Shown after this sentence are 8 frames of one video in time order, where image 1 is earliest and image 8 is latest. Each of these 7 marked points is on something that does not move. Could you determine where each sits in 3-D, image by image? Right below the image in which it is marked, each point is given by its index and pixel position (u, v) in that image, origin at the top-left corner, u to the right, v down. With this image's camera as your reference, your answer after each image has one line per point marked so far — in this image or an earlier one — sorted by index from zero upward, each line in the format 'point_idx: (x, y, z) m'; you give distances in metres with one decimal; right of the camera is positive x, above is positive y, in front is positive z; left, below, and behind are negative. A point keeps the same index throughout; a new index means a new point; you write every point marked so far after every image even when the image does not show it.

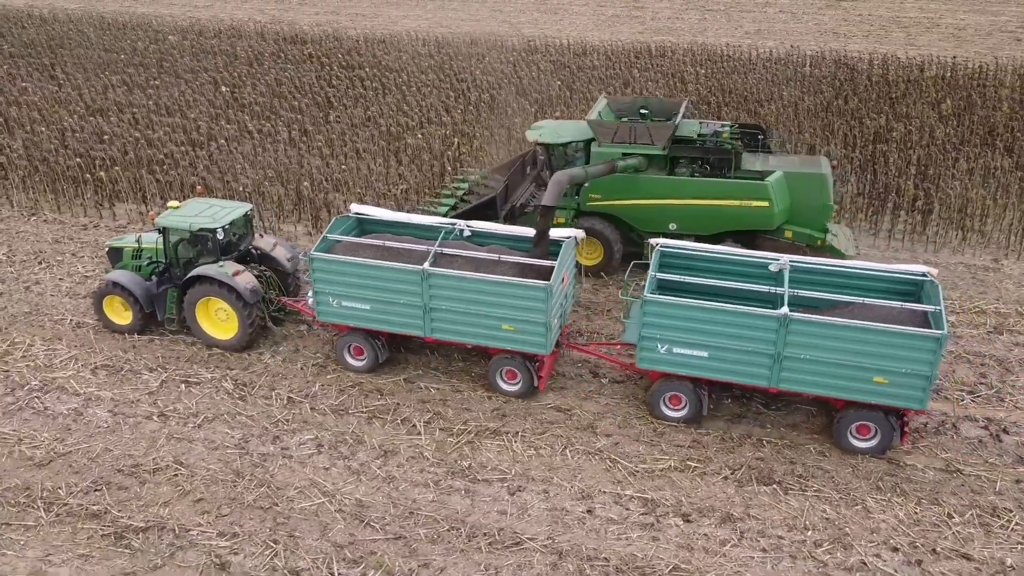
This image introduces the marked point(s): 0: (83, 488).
0: (-3.4, -1.6, +6.4) m
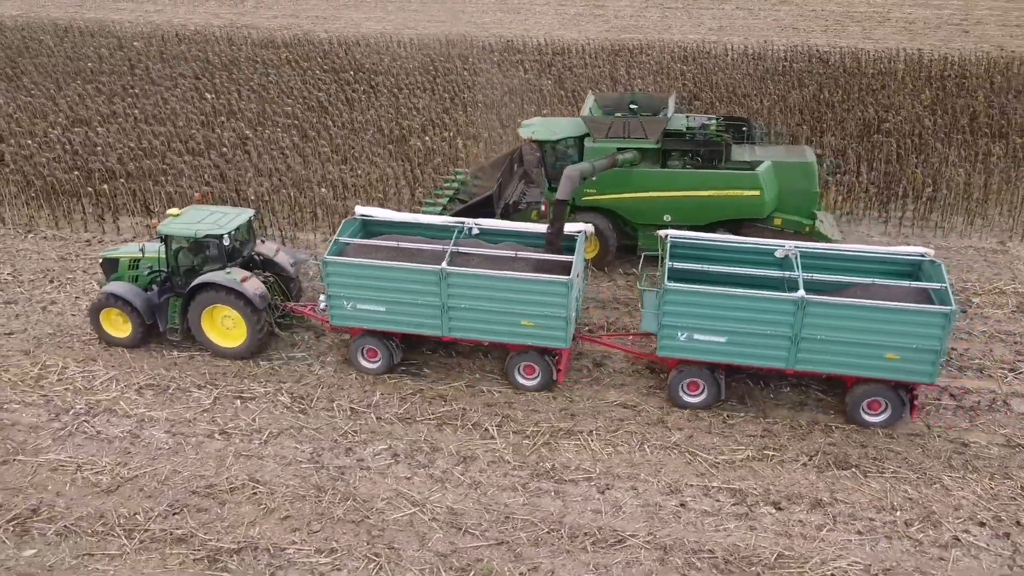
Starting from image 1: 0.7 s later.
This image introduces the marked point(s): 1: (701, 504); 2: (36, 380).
0: (-2.6, -1.7, +6.2) m
1: (+1.5, -1.7, +6.3) m
2: (-4.6, -0.9, +7.7) m
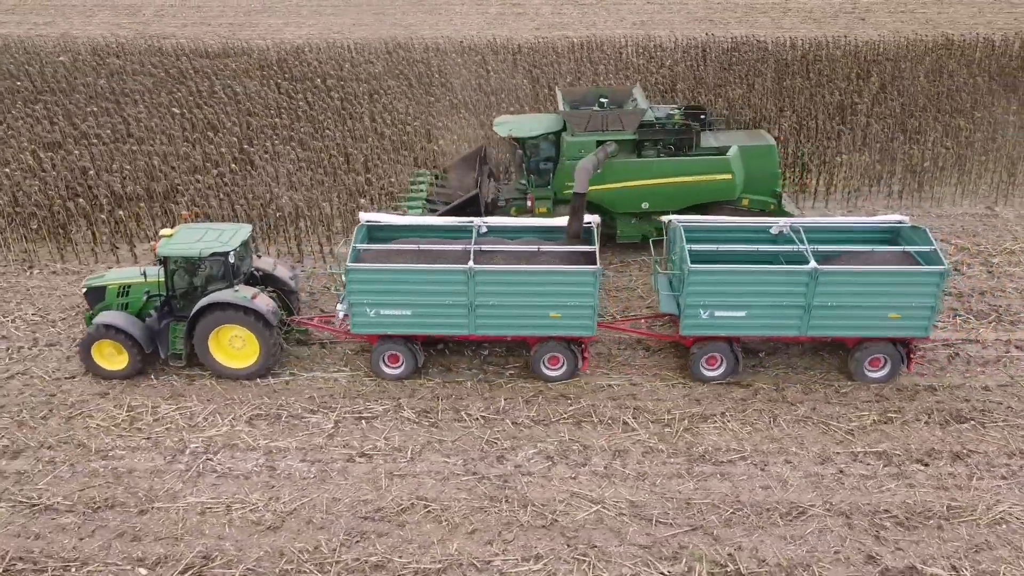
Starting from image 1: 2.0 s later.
0: (-1.2, -1.9, +5.9) m
1: (+2.9, -1.5, +6.6) m
2: (-3.4, -1.2, +7.2) m
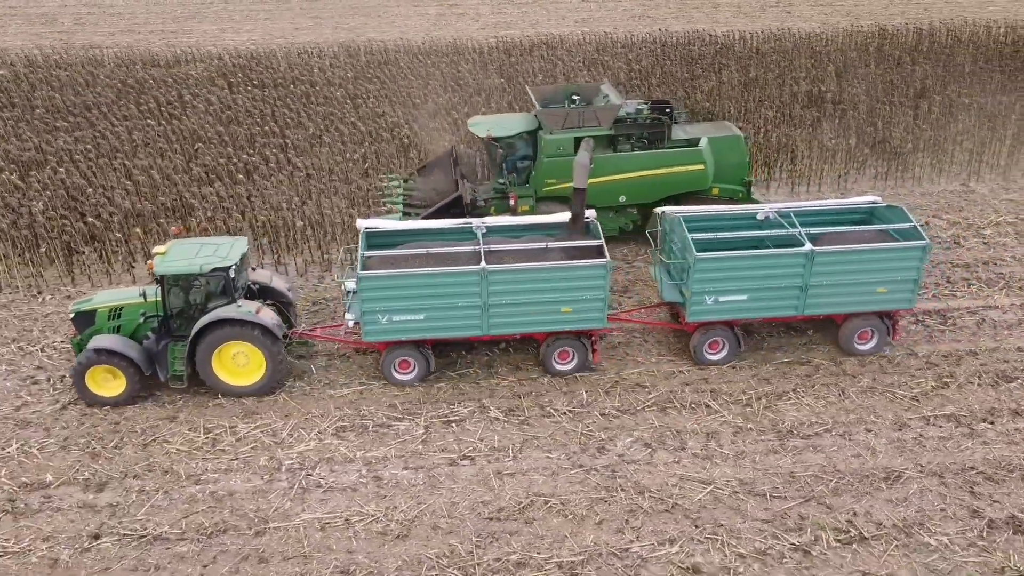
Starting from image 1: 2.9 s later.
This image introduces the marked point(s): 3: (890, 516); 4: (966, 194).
0: (-0.2, -1.9, +5.9) m
1: (+3.7, -1.3, +7.1) m
2: (-2.6, -1.3, +6.9) m
3: (+2.9, -1.7, +6.2) m
4: (+6.9, +1.4, +12.2) m
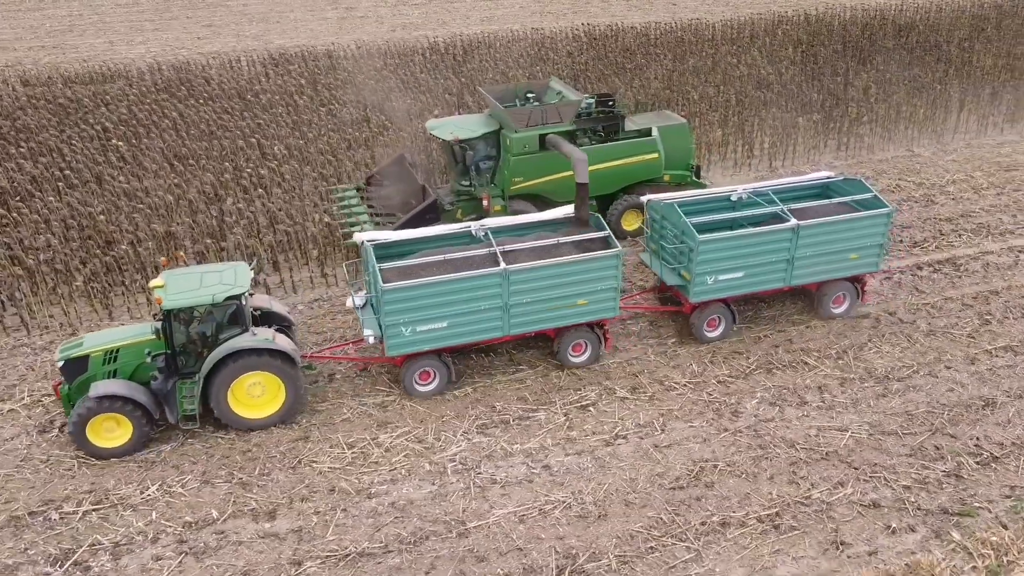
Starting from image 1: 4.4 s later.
0: (+1.3, -1.7, +6.2) m
1: (+4.9, -0.7, +8.0) m
2: (-1.3, -1.4, +6.8) m
3: (+4.3, -1.3, +7.0) m
4: (+6.8, +2.2, +13.6) m
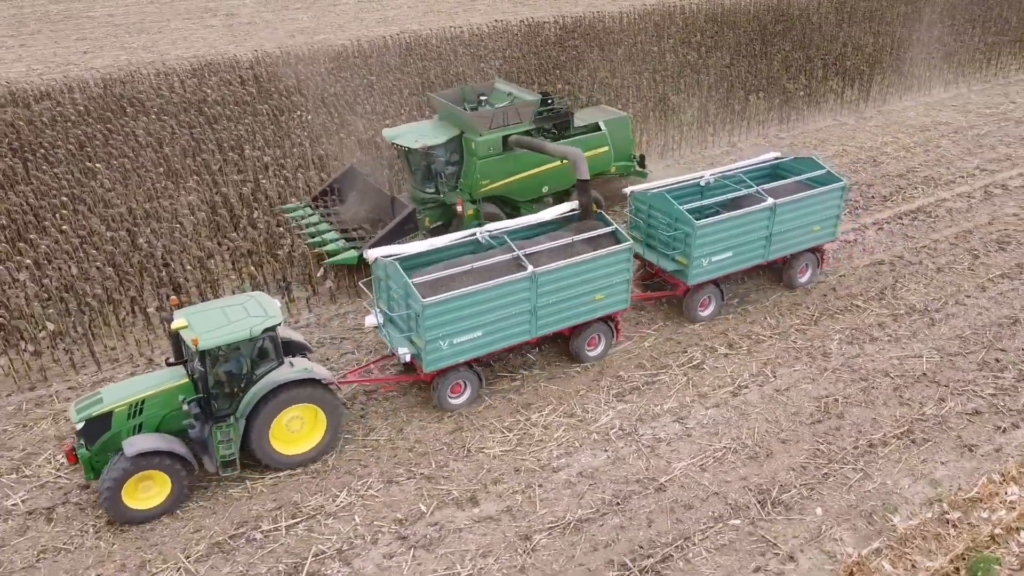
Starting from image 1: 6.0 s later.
0: (+2.7, -1.3, +7.0) m
1: (+5.8, 0.0, +9.5) m
2: (+0.1, -1.3, +7.0) m
3: (+5.5, -0.6, +8.3) m
4: (+6.3, +3.1, +15.3) m
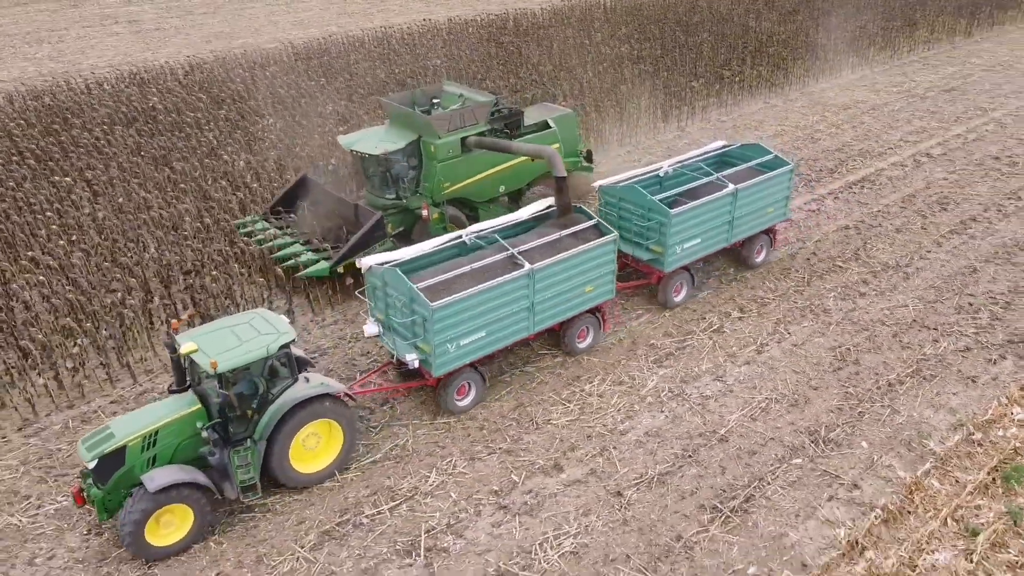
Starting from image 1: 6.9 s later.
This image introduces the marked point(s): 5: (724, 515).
0: (+3.3, -0.9, +7.7) m
1: (+5.9, +0.6, +10.6) m
2: (+0.7, -1.1, +7.4) m
3: (+5.8, 0.0, +9.5) m
4: (+5.3, +3.7, +16.4) m
5: (+1.6, -1.8, +6.2) m
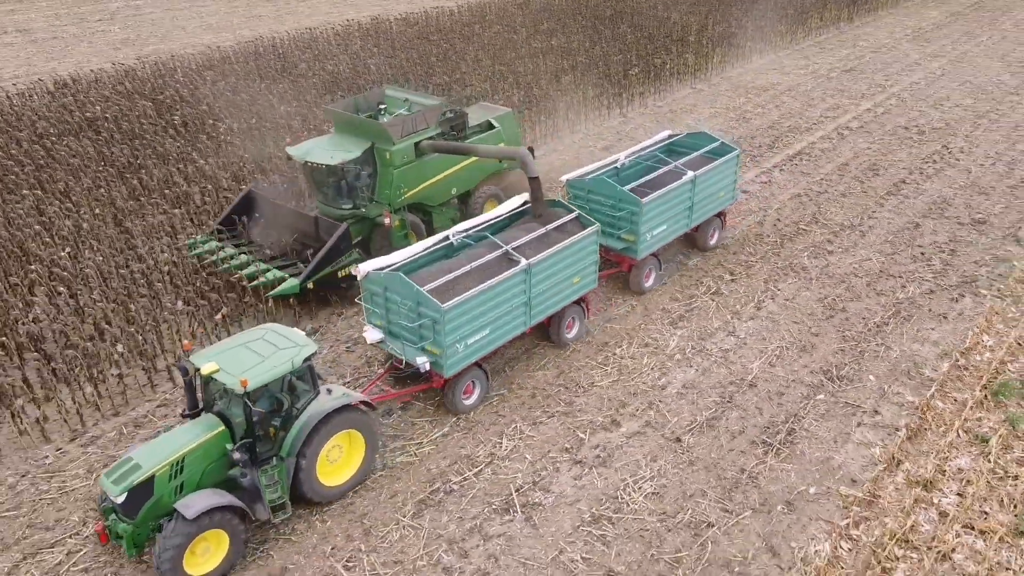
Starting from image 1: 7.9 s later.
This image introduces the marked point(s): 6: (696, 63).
0: (+3.6, -0.4, +8.7) m
1: (+5.6, +1.3, +11.8) m
2: (+1.1, -0.8, +8.0) m
3: (+5.7, +0.7, +10.7) m
4: (+4.1, +4.3, +17.5) m
5: (+2.3, -1.4, +6.9) m
6: (+4.4, +5.5, +19.5) m
